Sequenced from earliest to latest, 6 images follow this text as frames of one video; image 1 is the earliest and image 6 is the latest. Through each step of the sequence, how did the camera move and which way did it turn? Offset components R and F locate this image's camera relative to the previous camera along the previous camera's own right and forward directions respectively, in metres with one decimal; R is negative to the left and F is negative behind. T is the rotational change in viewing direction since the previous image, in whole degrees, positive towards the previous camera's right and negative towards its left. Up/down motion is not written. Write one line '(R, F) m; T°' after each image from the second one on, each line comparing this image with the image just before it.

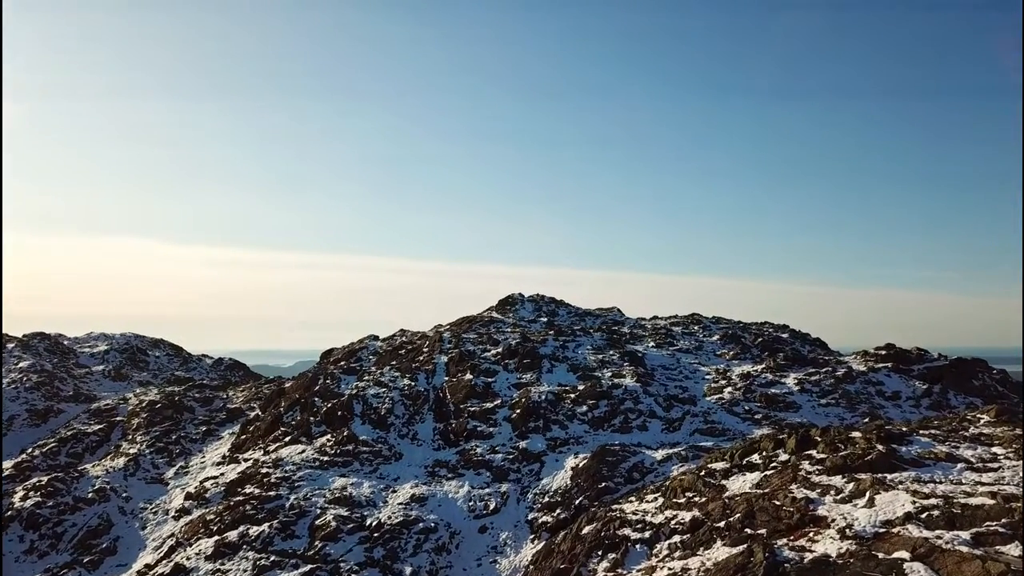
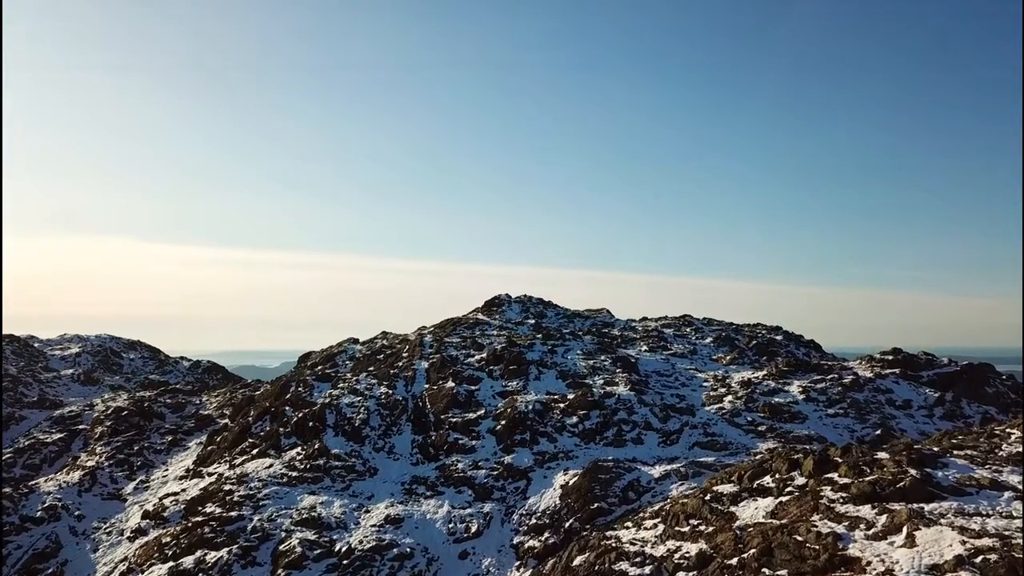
(+0.2, +3.0) m; +1°
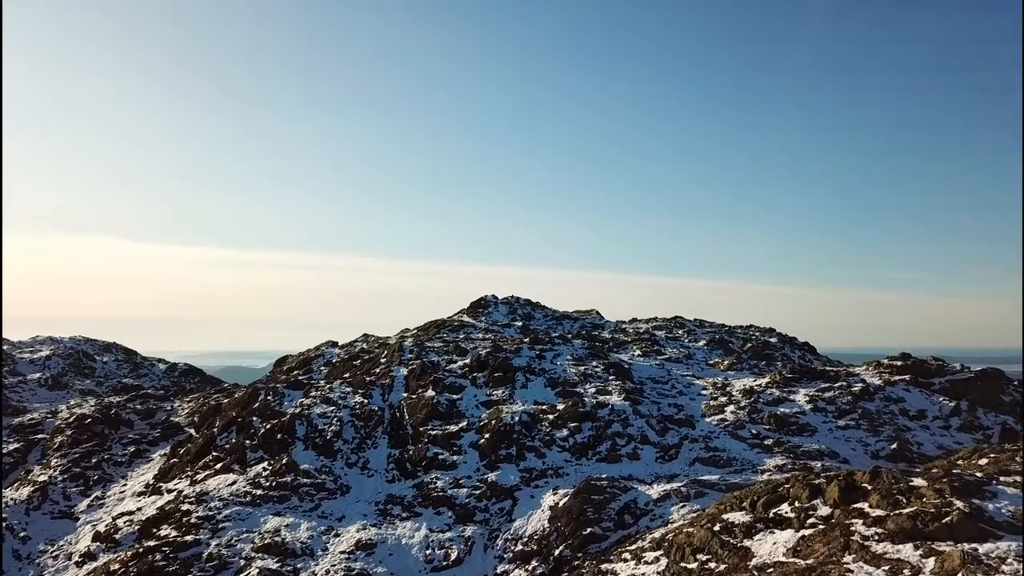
(+0.2, +3.0) m; +1°
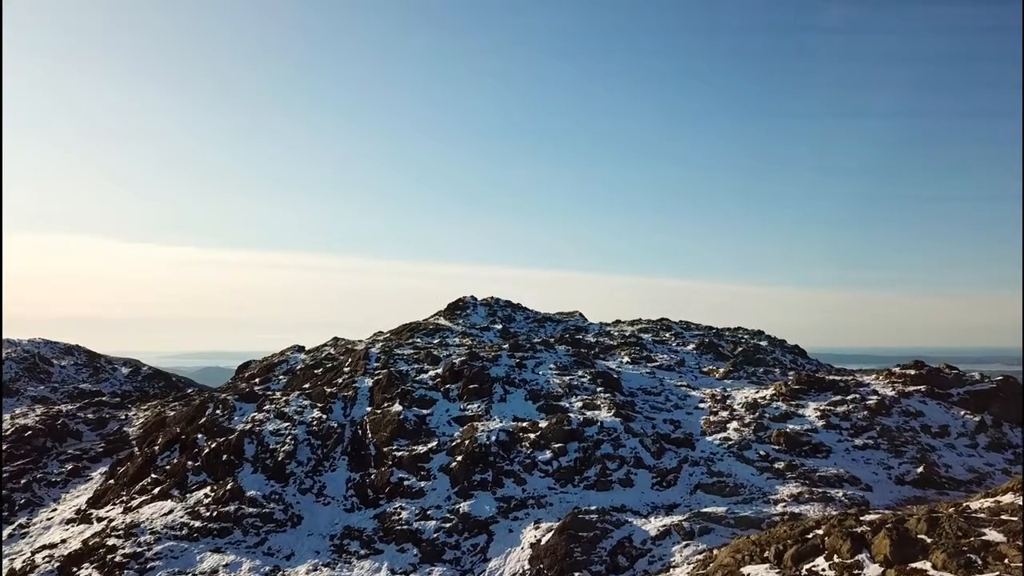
(+0.3, +4.1) m; +2°
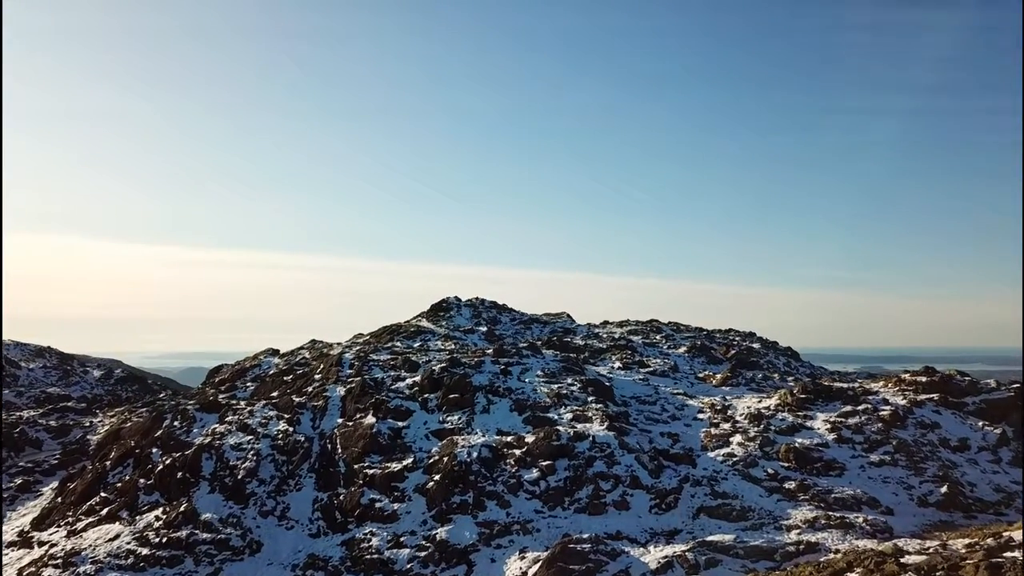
(+0.1, +2.8) m; +1°
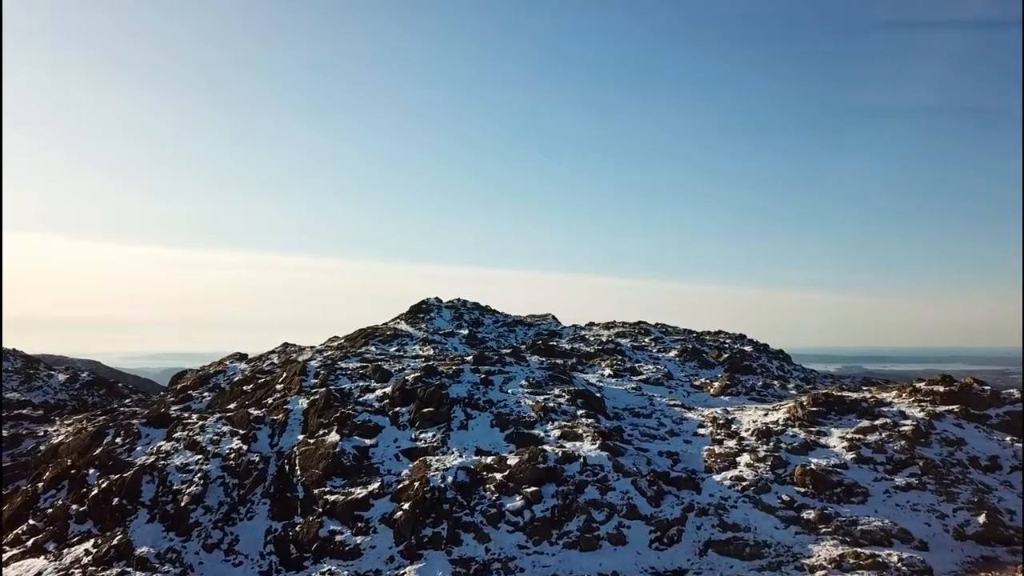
(+0.2, +3.3) m; +1°
